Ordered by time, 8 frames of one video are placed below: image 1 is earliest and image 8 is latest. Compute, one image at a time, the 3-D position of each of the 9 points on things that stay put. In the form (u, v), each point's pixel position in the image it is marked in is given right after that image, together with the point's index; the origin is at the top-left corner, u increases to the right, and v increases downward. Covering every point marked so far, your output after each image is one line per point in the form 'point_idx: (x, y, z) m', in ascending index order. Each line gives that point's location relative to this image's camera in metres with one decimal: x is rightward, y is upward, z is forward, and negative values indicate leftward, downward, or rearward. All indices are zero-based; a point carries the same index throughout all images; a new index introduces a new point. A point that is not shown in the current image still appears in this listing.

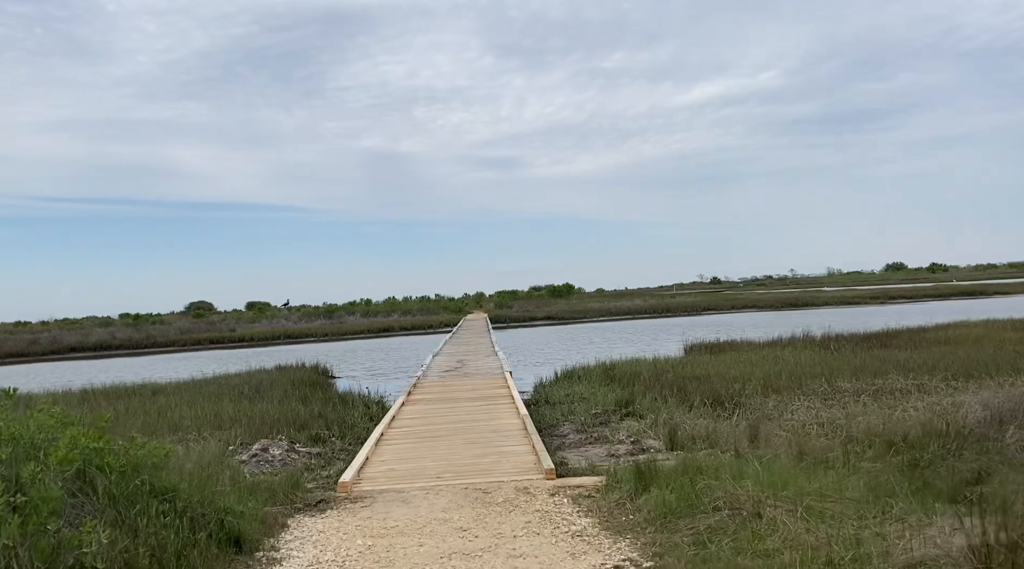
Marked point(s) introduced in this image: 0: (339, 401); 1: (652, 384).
0: (-2.7, -1.8, +12.4) m
1: (+2.1, -1.5, +11.5) m
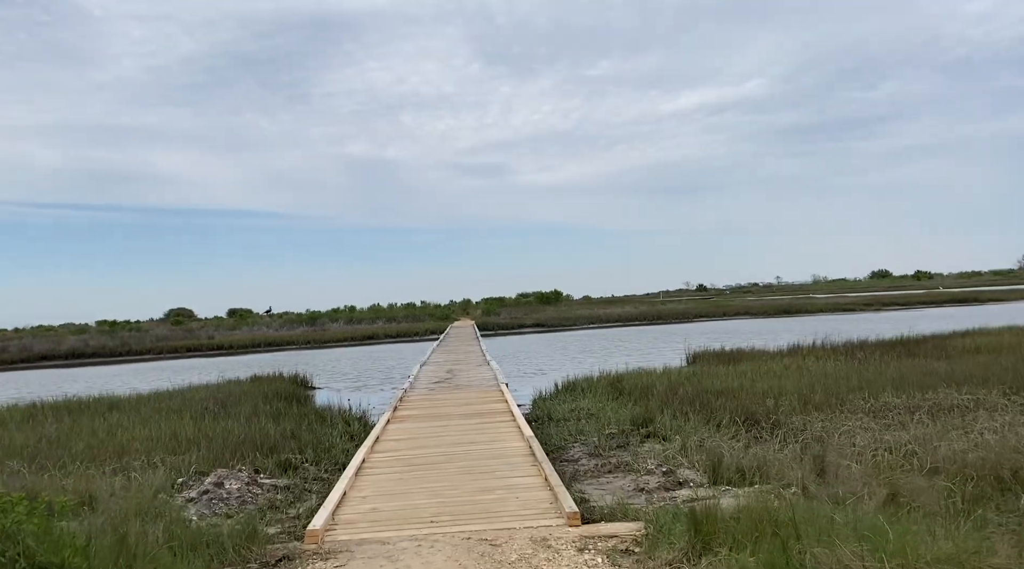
0: (-2.7, -1.9, +11.0) m
1: (+2.1, -1.5, +10.3) m
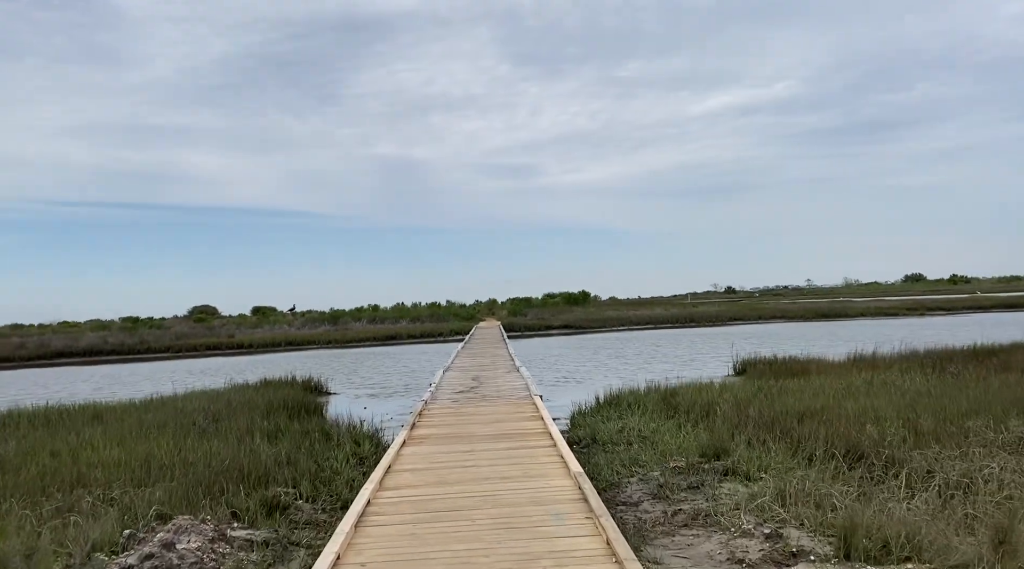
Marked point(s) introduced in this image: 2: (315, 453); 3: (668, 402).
0: (-2.3, -1.8, +9.5) m
1: (+2.5, -1.5, +8.6) m
2: (-2.1, -1.8, +8.4) m
3: (+2.1, -1.6, +10.8) m
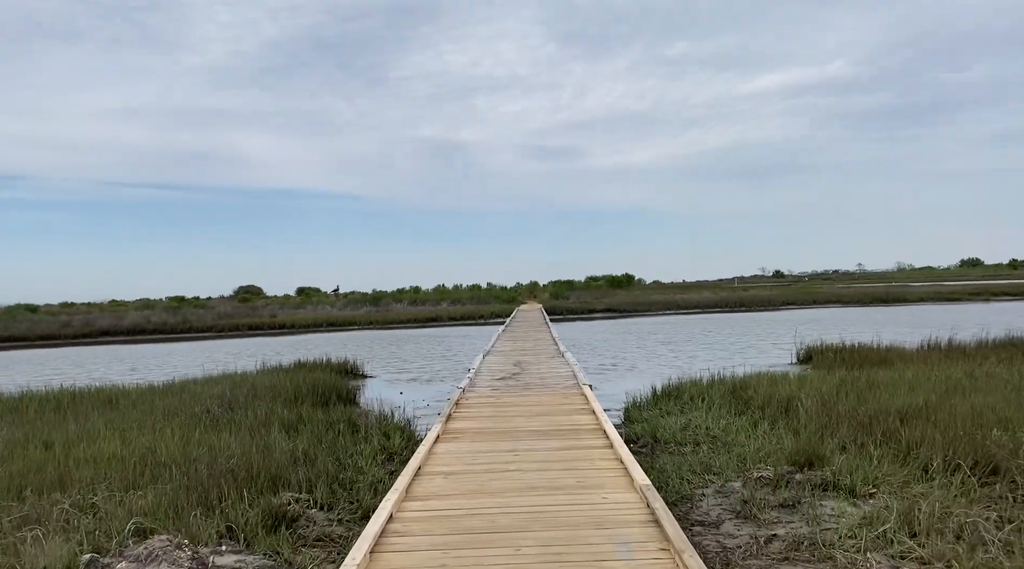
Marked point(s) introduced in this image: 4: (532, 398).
0: (-1.8, -1.5, +8.5) m
1: (+2.9, -1.3, +7.3) m
2: (-1.6, -1.5, +7.4) m
3: (+2.7, -1.3, +9.5) m
4: (+0.3, -1.4, +10.1) m
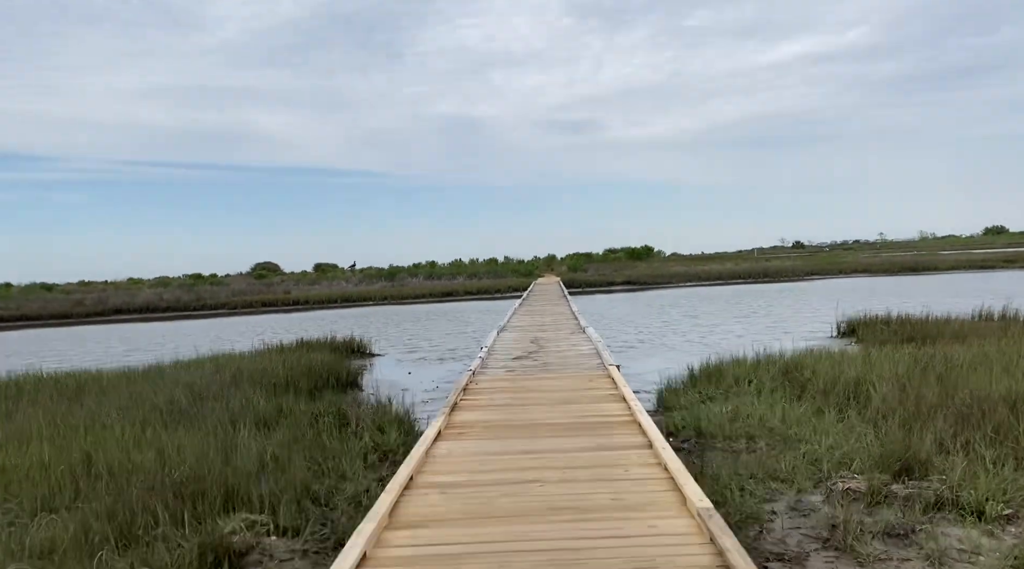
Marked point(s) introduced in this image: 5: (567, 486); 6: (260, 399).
0: (-1.6, -1.2, +7.2) m
1: (+3.0, -1.0, +5.9) m
2: (-1.5, -1.3, +6.2) m
3: (+2.9, -0.9, +8.2) m
4: (+0.4, -1.1, +8.8) m
5: (+0.3, -1.2, +4.7) m
6: (-2.4, -1.1, +7.7) m
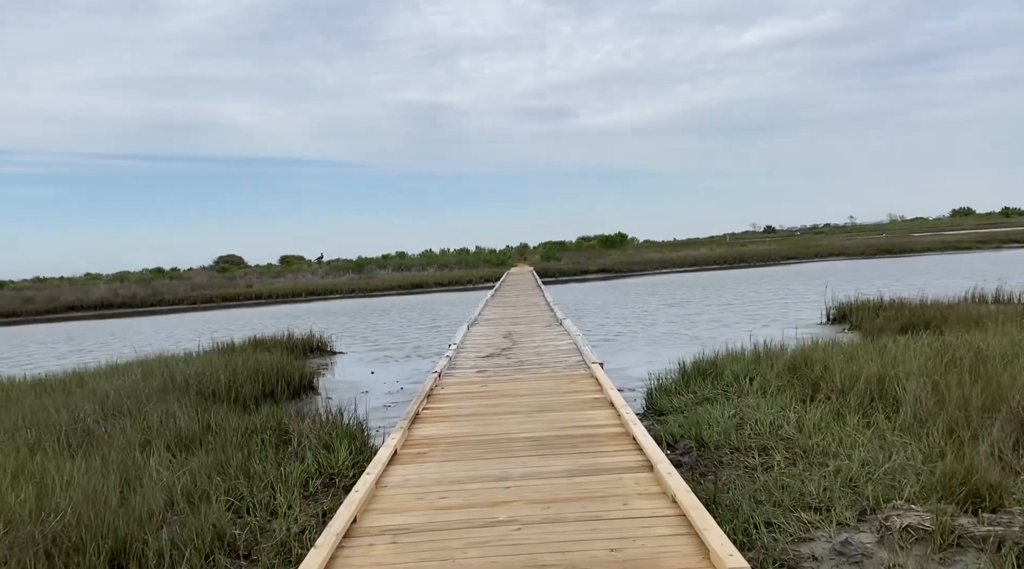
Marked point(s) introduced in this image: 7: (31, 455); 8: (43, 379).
0: (-1.8, -1.2, +6.1) m
1: (+2.9, -0.8, +5.0) m
2: (-1.7, -1.2, +5.1) m
3: (+2.6, -0.8, +7.2) m
4: (+0.2, -1.0, +7.8) m
5: (+0.2, -1.1, +3.7) m
6: (-2.7, -1.1, +6.5) m
7: (-3.2, -1.1, +5.3) m
8: (-5.4, -1.1, +9.2) m
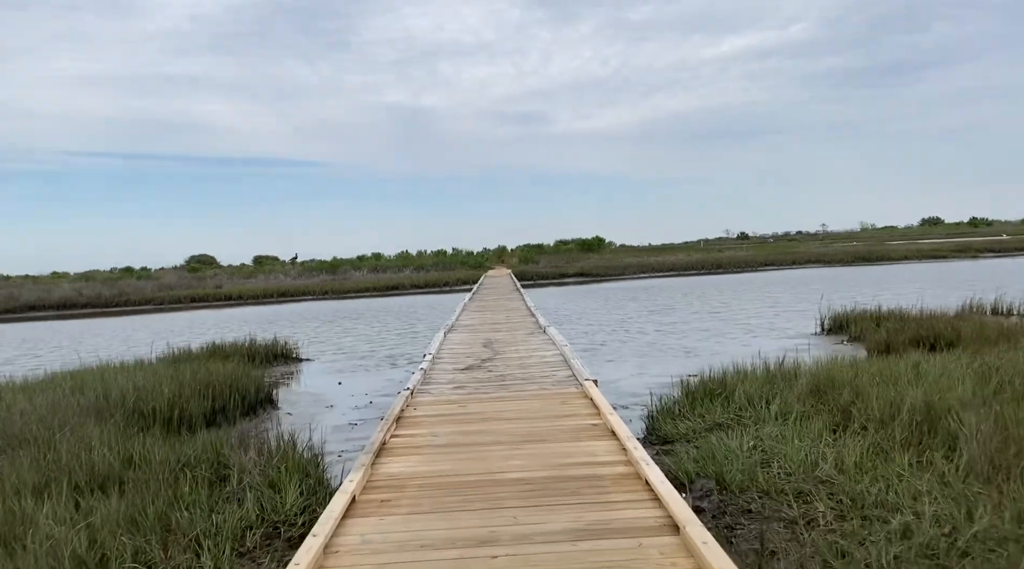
0: (-1.9, -1.2, +5.1) m
1: (+2.8, -0.9, +4.1) m
2: (-1.8, -1.3, +4.0) m
3: (+2.5, -0.9, +6.3) m
4: (0.0, -1.0, +6.8) m
5: (+0.2, -1.2, +2.7) m
6: (-2.8, -1.1, +5.5) m
7: (-3.2, -1.1, +4.2) m
8: (-5.6, -1.1, +8.0) m
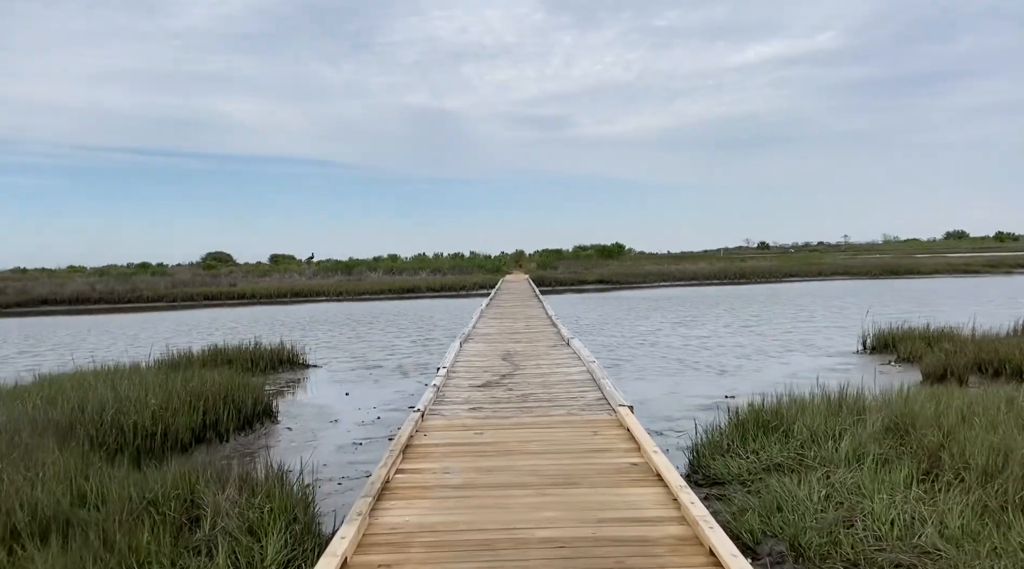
0: (-1.8, -1.2, +4.3) m
1: (+2.9, -1.1, +3.2) m
2: (-1.6, -1.3, +3.2) m
3: (+2.6, -1.0, +5.4) m
4: (+0.2, -1.1, +5.9) m
5: (+0.3, -1.2, +1.8) m
6: (-2.6, -1.1, +4.6) m
7: (-3.1, -1.1, +3.4) m
8: (-5.4, -1.0, +7.3) m
